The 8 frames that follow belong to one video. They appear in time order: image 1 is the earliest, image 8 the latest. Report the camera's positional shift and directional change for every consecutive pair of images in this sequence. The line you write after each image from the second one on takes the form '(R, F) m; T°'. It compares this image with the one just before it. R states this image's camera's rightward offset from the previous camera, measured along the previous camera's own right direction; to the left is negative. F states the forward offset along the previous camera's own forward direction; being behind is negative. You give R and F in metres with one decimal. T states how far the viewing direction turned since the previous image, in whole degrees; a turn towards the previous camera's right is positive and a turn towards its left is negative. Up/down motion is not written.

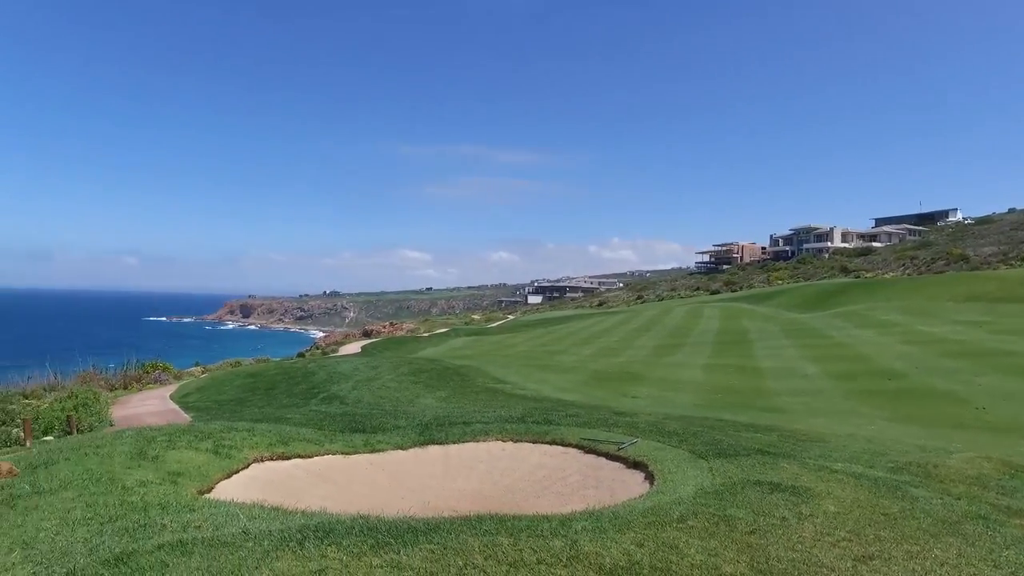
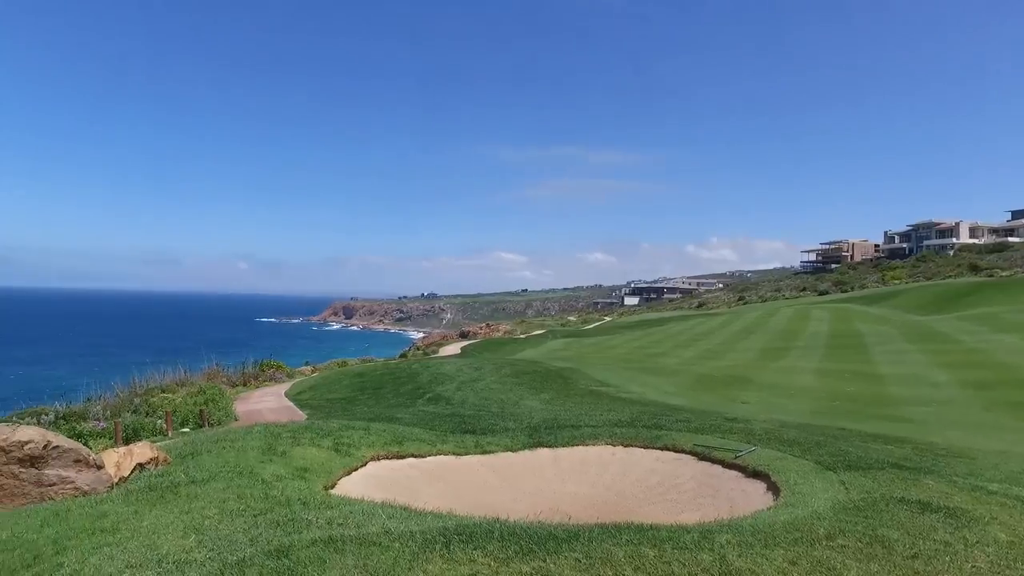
(-0.4, +0.1) m; -9°
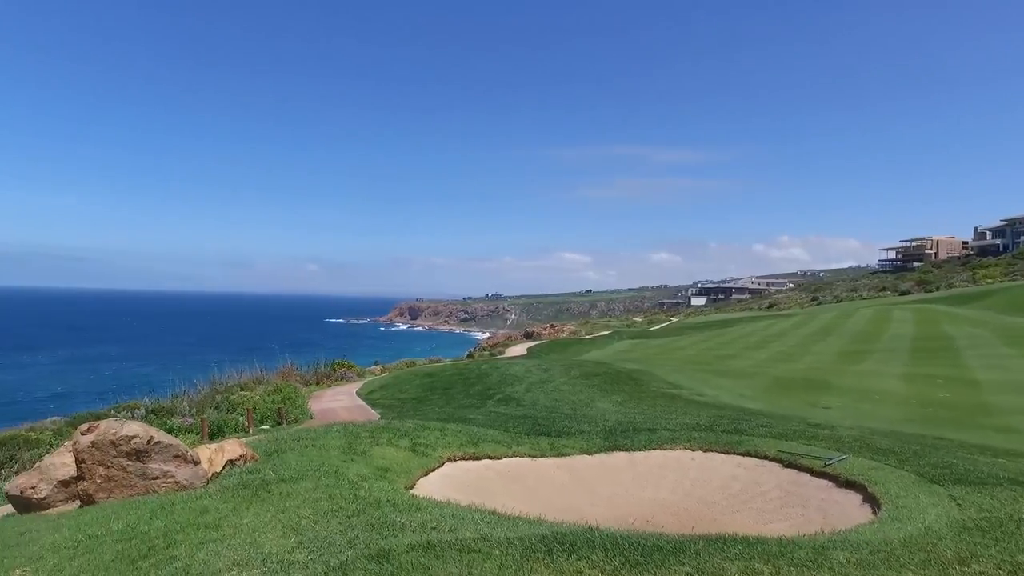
(-0.3, +0.2) m; -6°
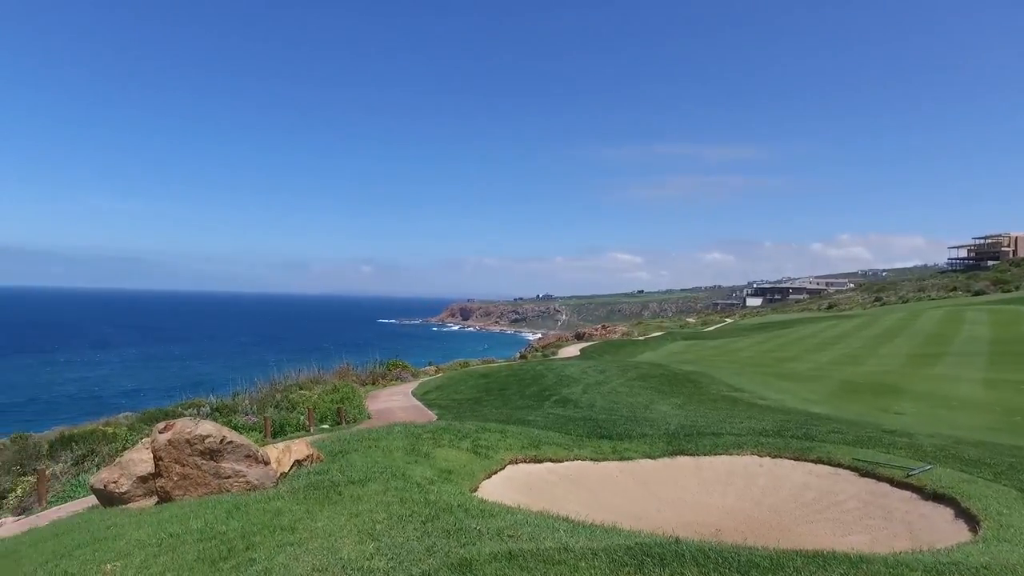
(-0.2, +0.2) m; -5°
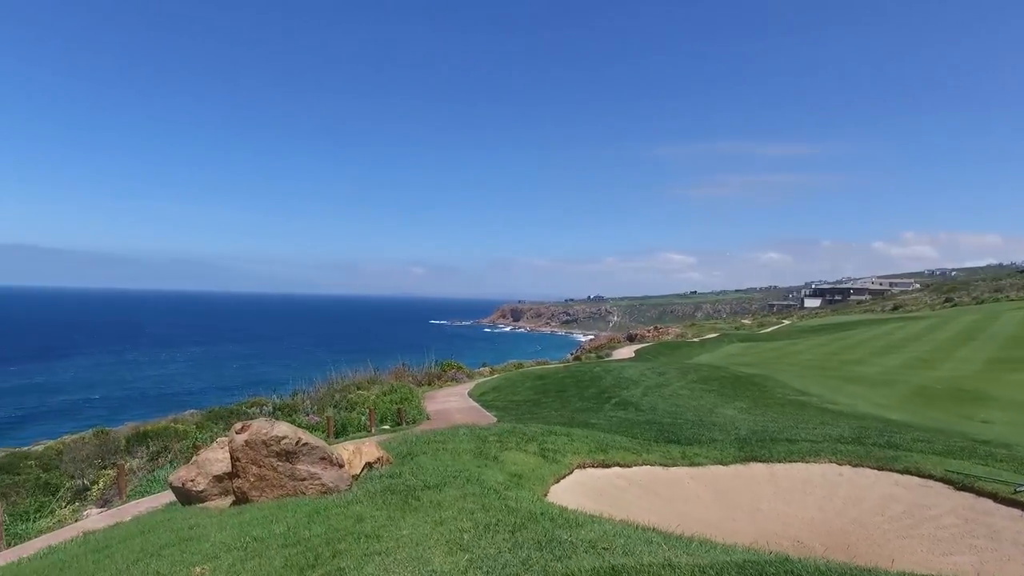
(-0.3, +0.3) m; -5°
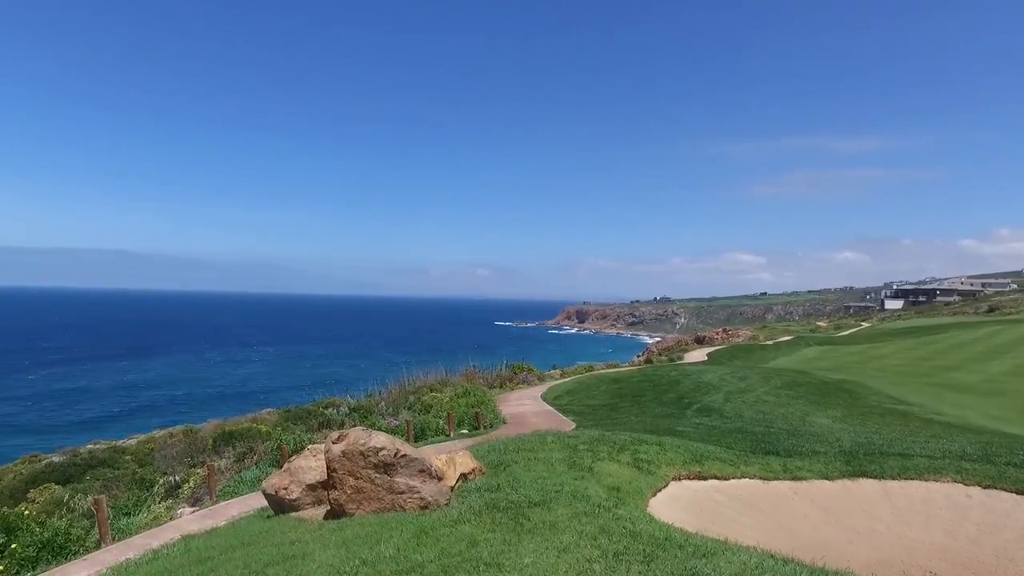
(-0.5, +0.5) m; -6°
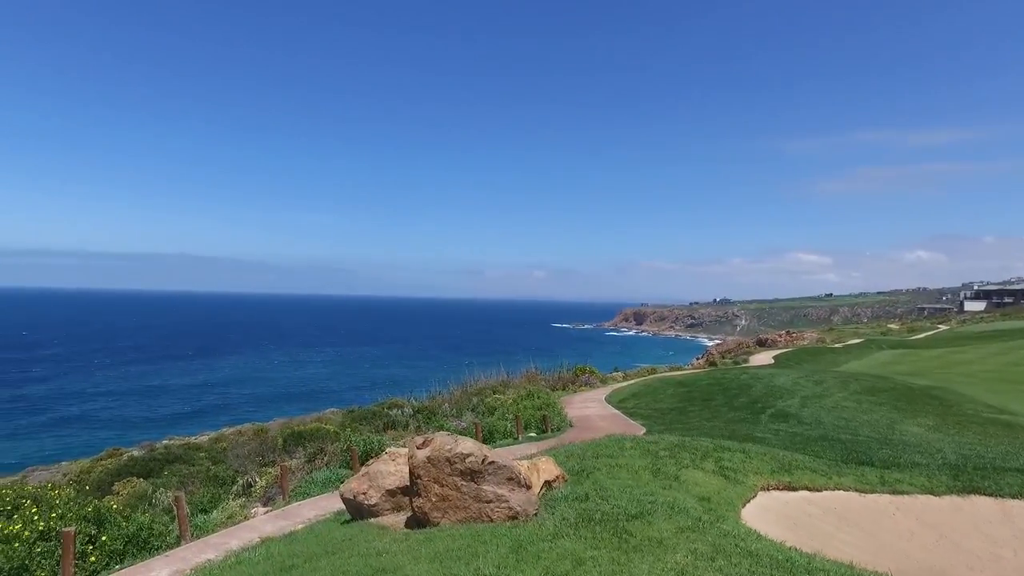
(-0.4, +0.4) m; -5°
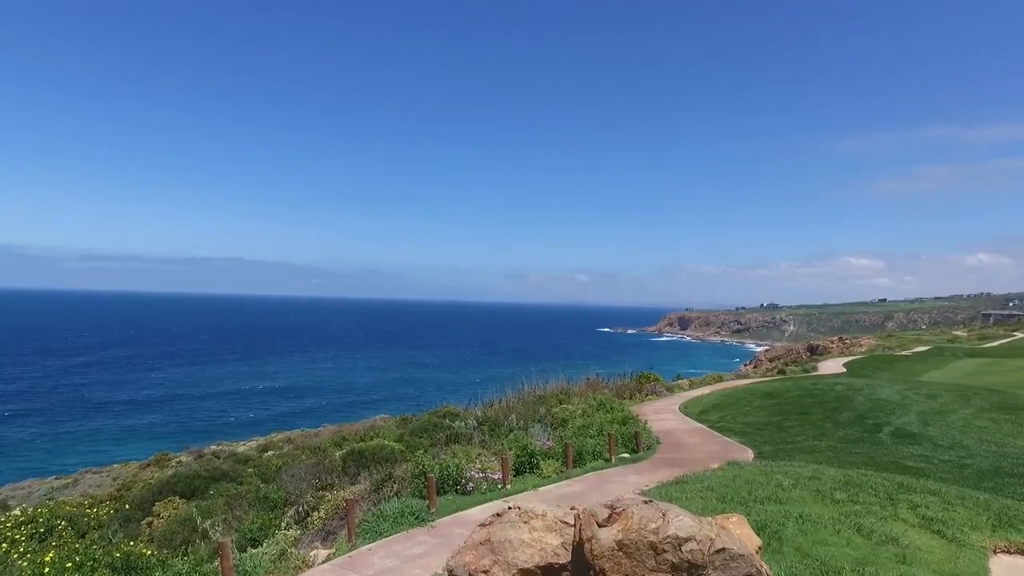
(-1.1, +2.1) m; -4°
